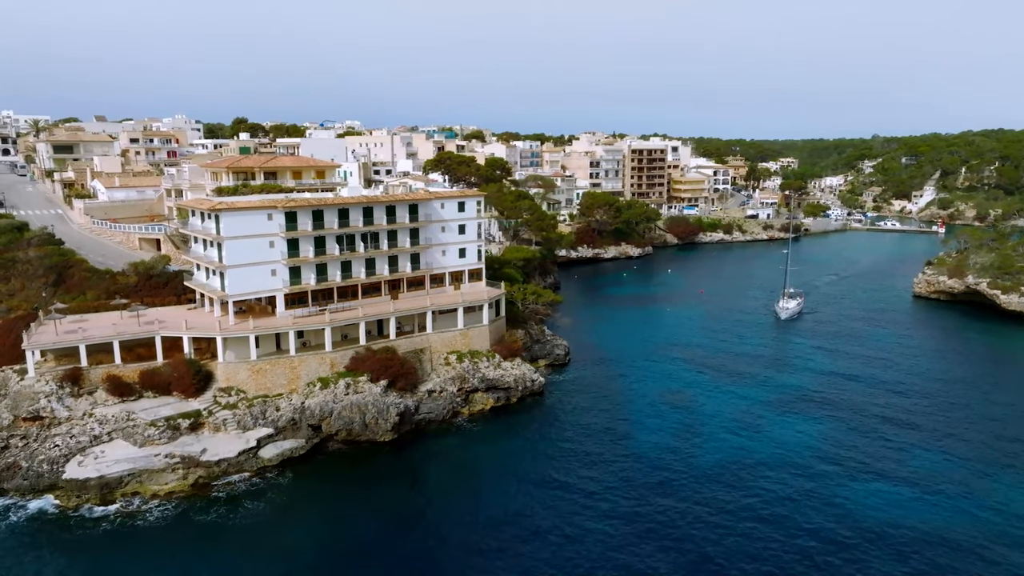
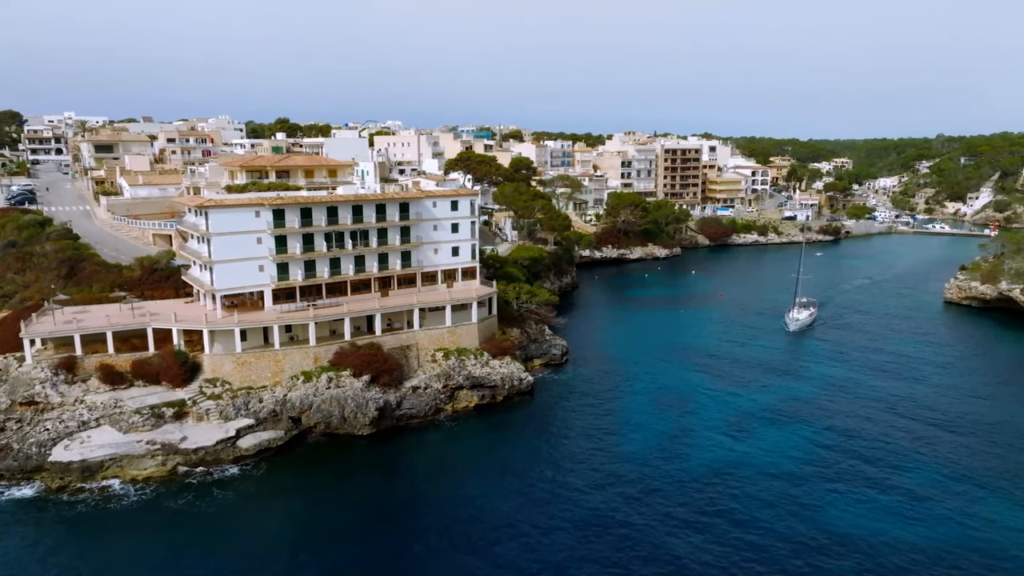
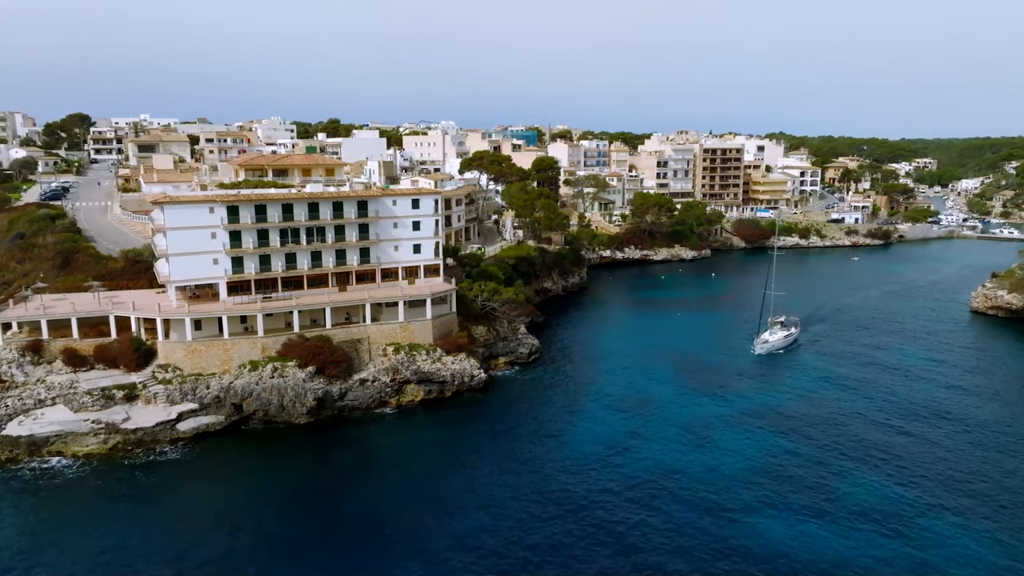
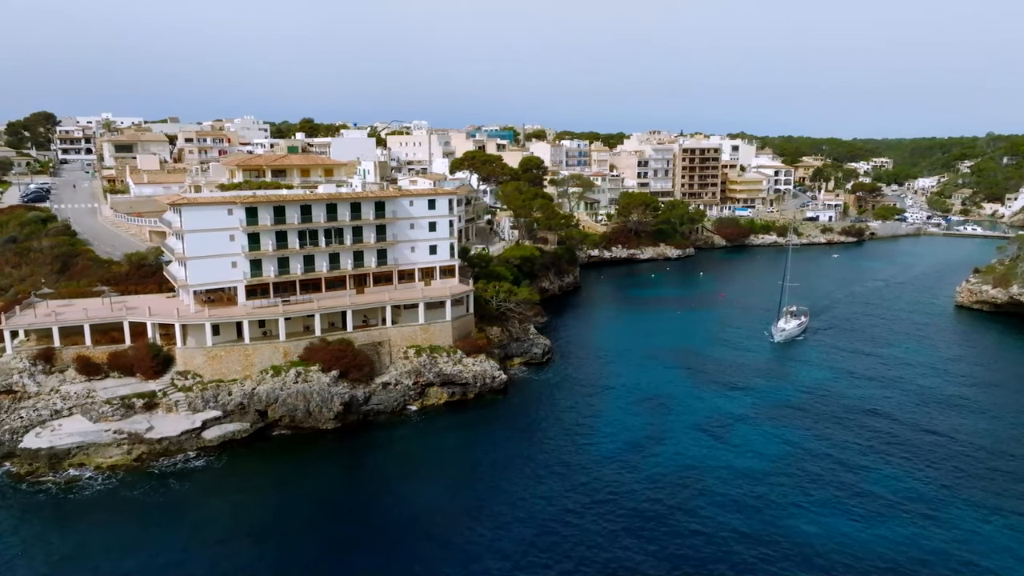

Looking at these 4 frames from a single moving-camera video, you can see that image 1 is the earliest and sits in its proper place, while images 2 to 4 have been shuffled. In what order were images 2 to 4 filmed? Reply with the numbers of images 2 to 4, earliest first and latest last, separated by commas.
2, 4, 3
